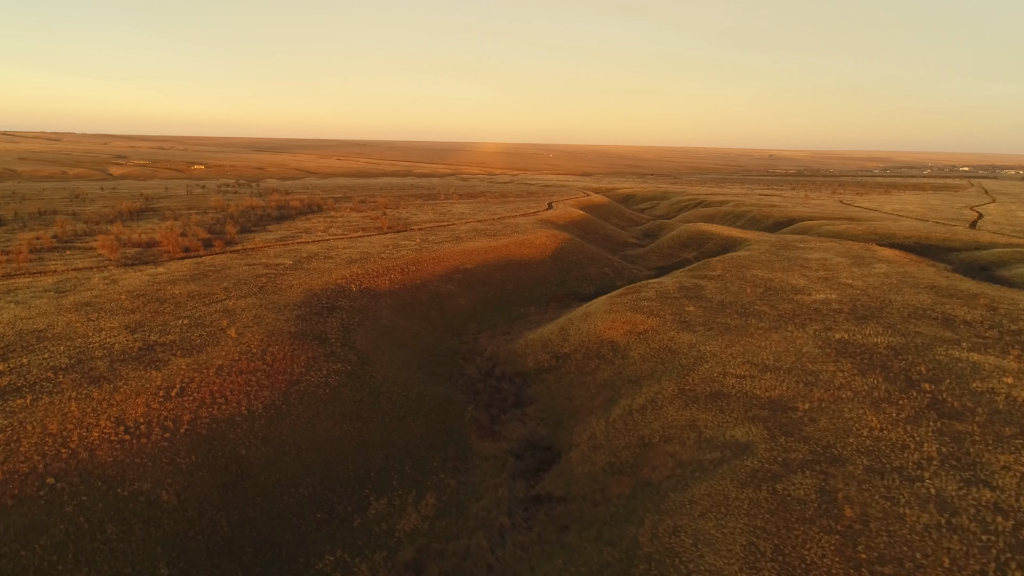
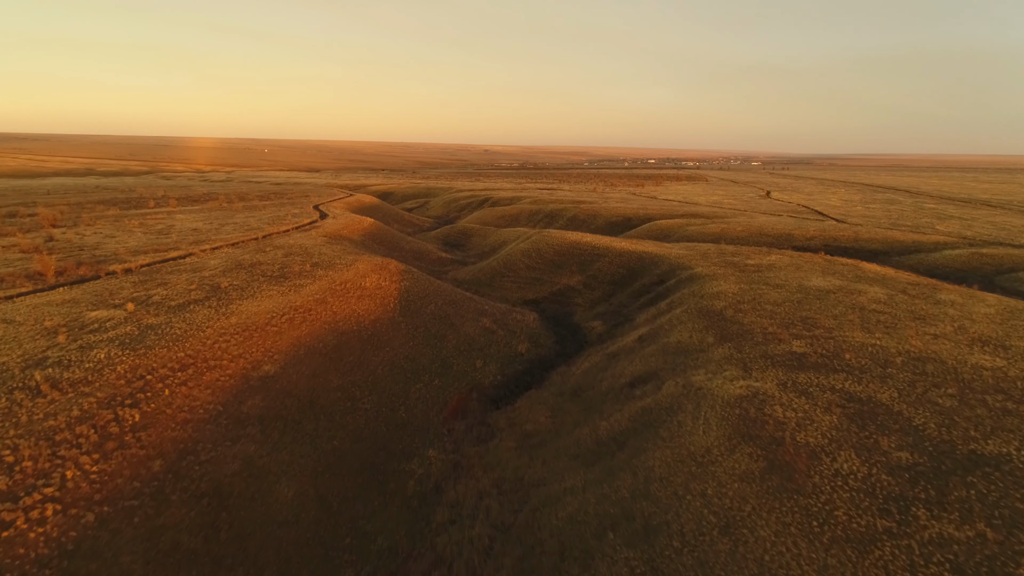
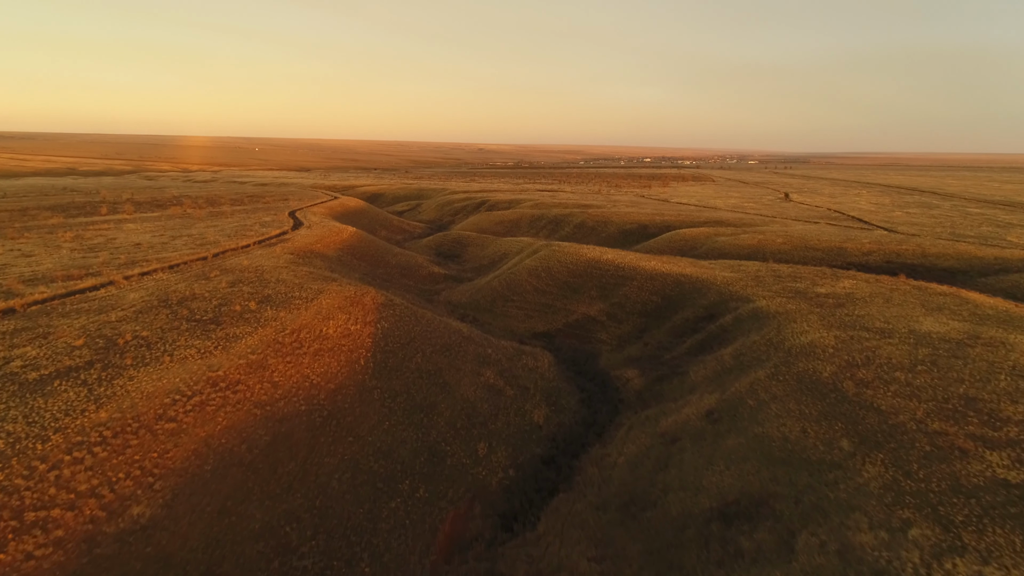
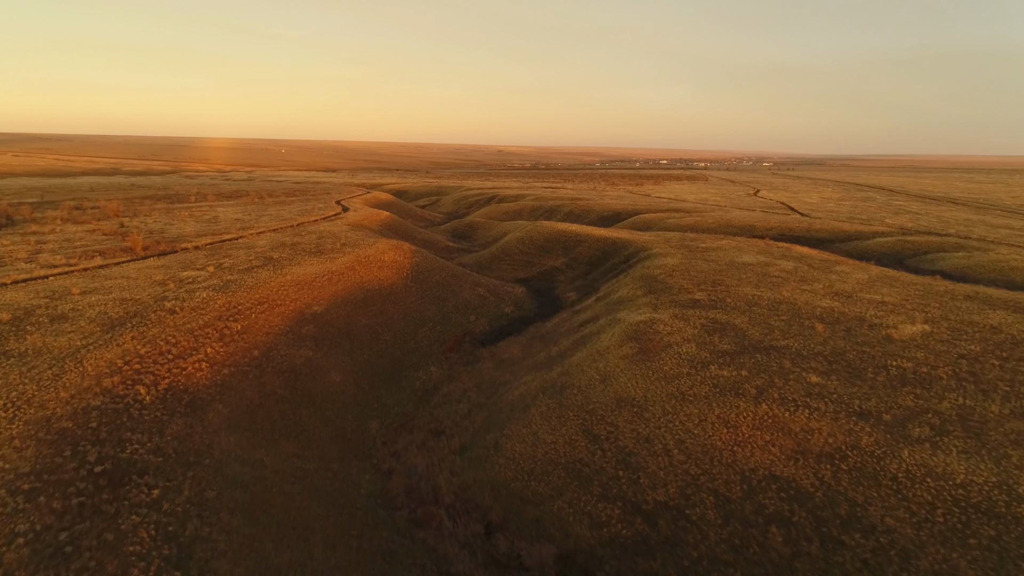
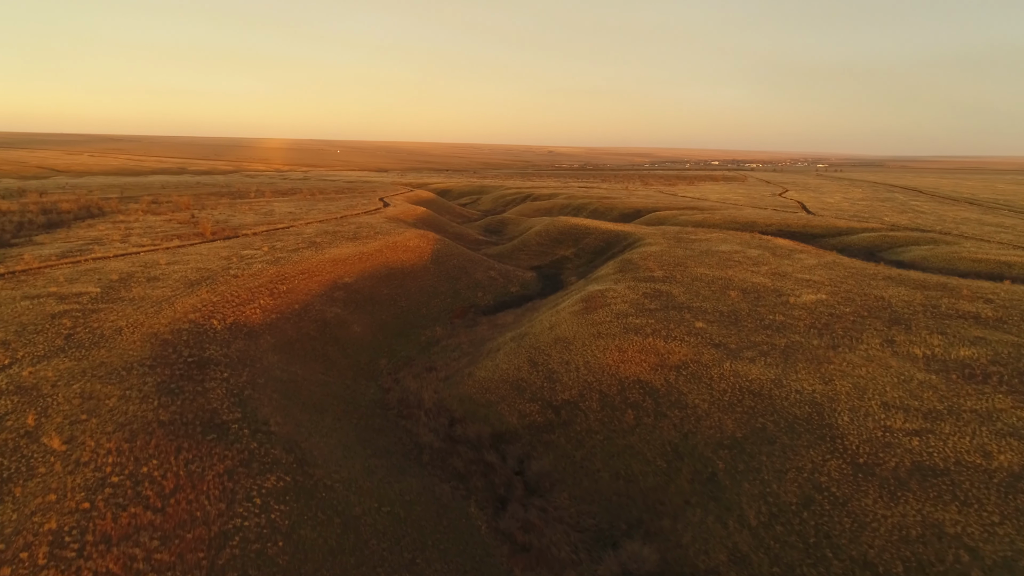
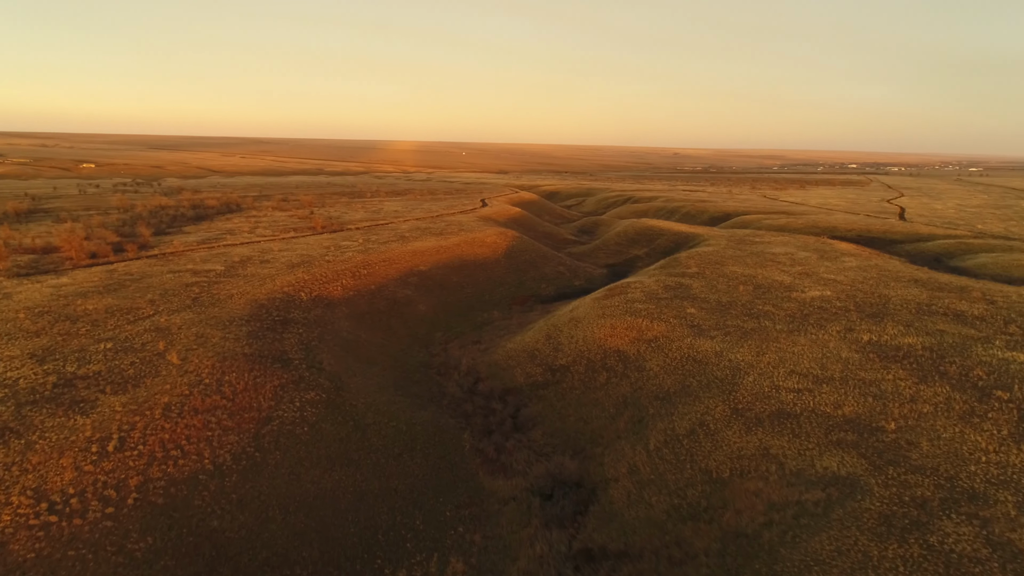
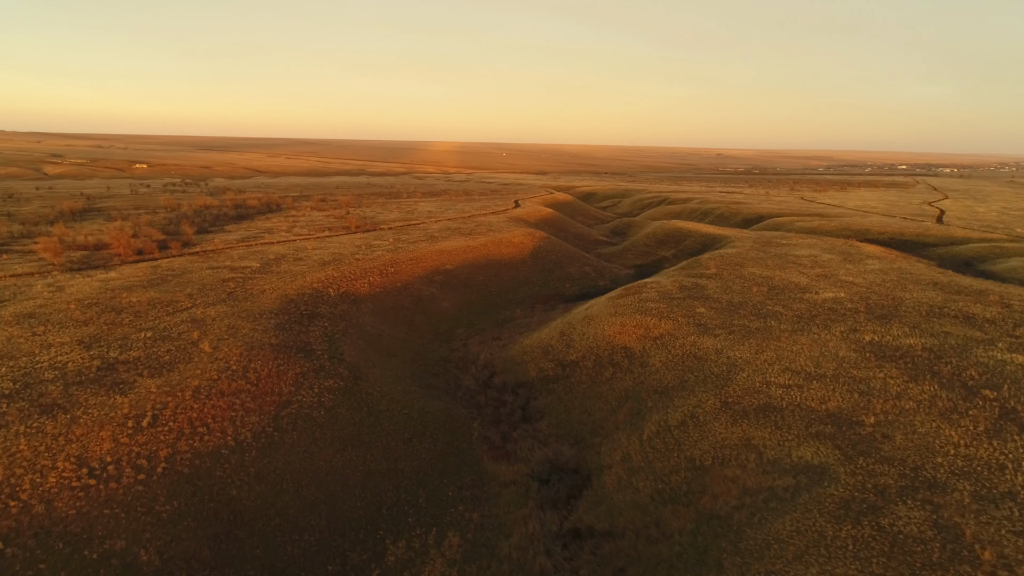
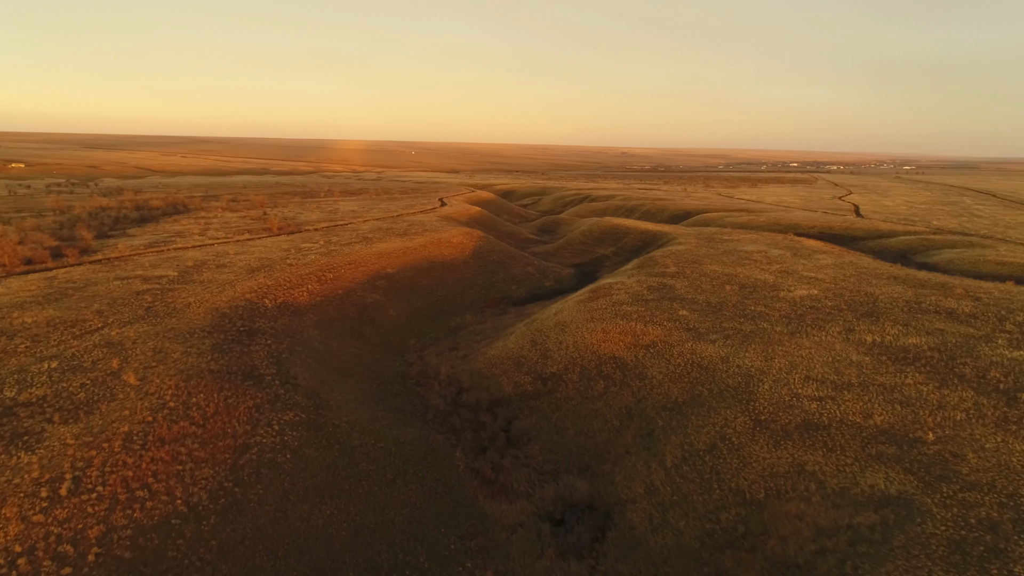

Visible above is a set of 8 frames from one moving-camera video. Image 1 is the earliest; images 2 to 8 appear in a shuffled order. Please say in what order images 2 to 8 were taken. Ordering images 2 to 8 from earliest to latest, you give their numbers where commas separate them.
7, 6, 8, 5, 4, 2, 3
